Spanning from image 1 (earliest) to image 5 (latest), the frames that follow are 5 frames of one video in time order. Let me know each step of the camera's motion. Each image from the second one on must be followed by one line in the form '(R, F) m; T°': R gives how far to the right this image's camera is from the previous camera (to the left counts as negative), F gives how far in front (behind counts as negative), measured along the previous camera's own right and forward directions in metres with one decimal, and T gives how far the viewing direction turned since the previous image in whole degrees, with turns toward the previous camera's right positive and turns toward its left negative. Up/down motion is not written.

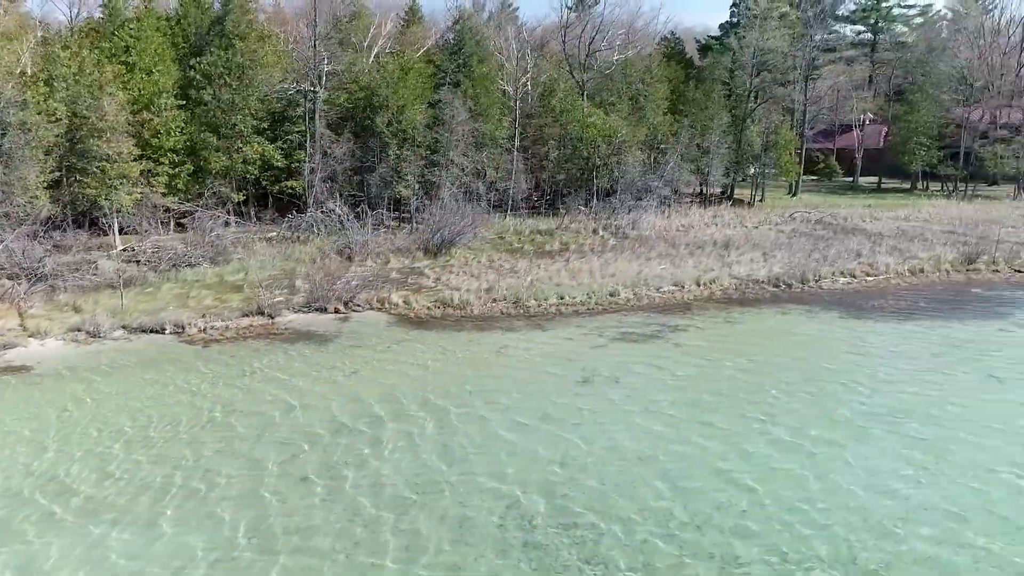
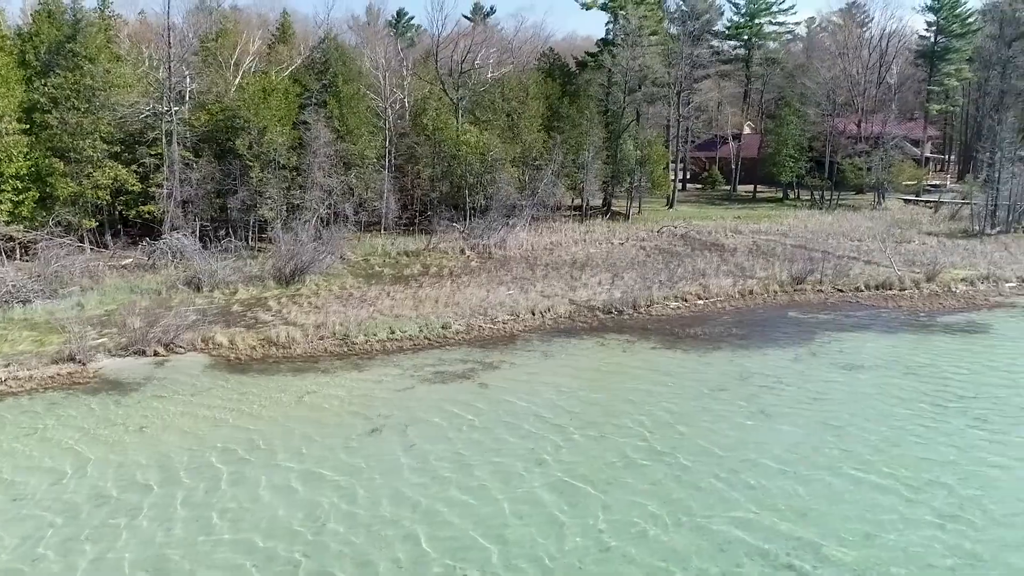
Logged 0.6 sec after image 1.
(+1.5, -0.3) m; +5°
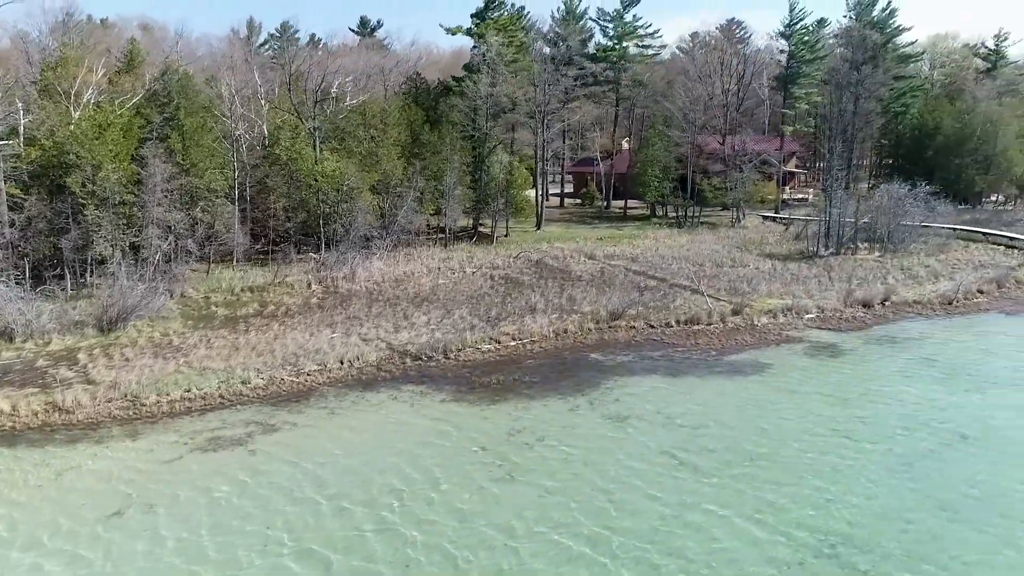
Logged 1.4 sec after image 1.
(+2.0, -0.6) m; +6°
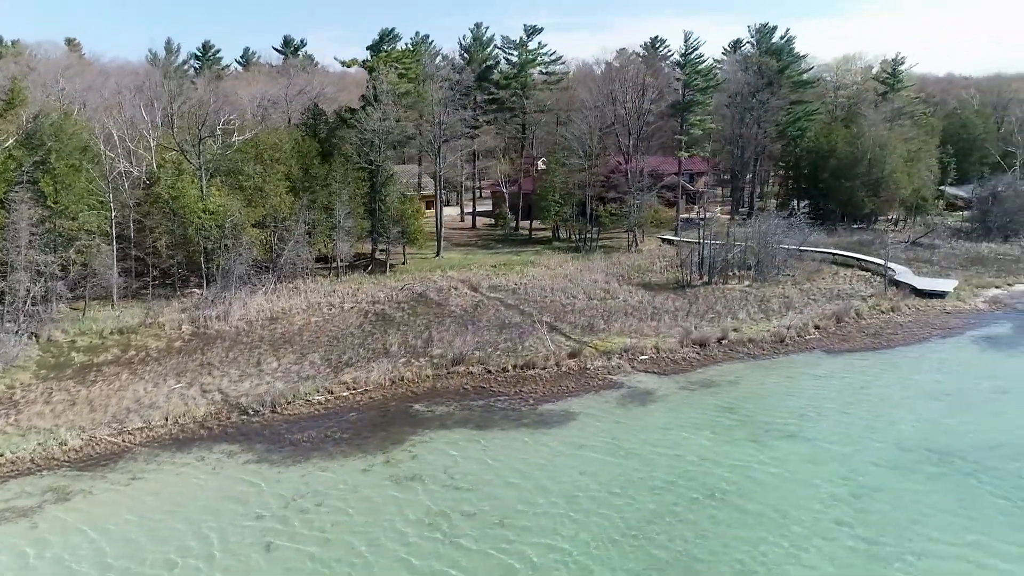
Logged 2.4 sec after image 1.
(+2.7, -0.9) m; +3°
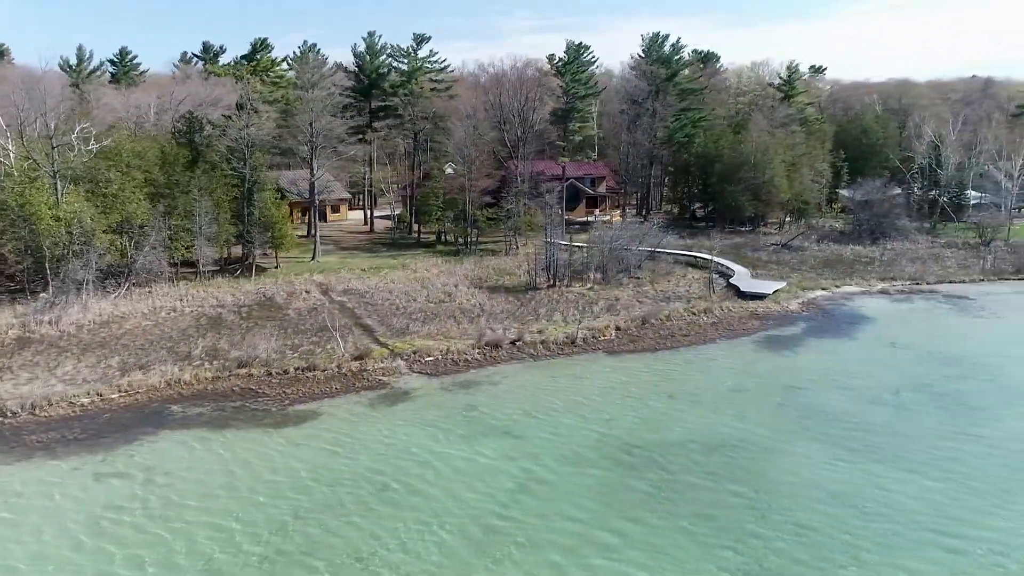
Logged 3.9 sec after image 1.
(+4.9, -1.0) m; +1°
